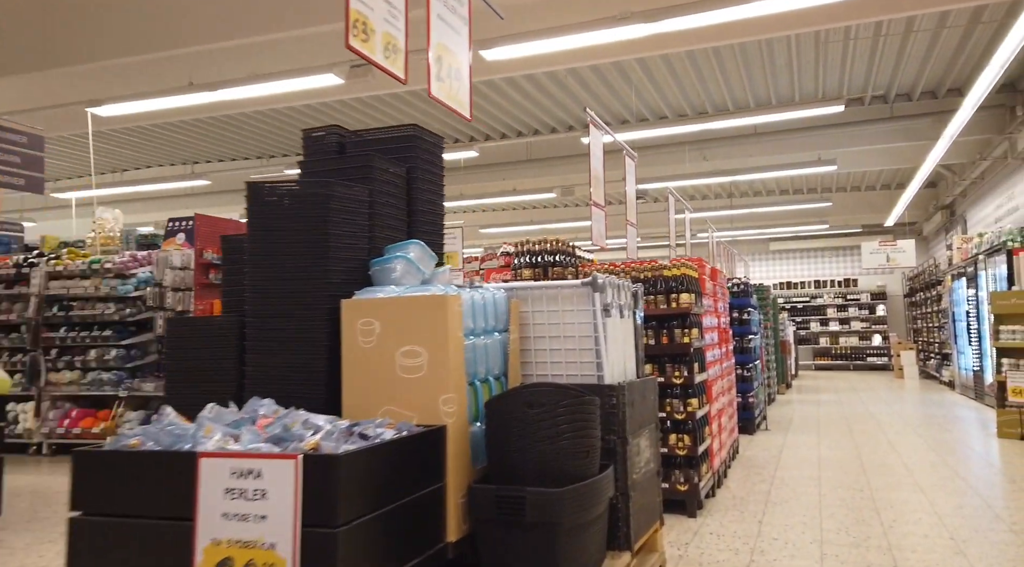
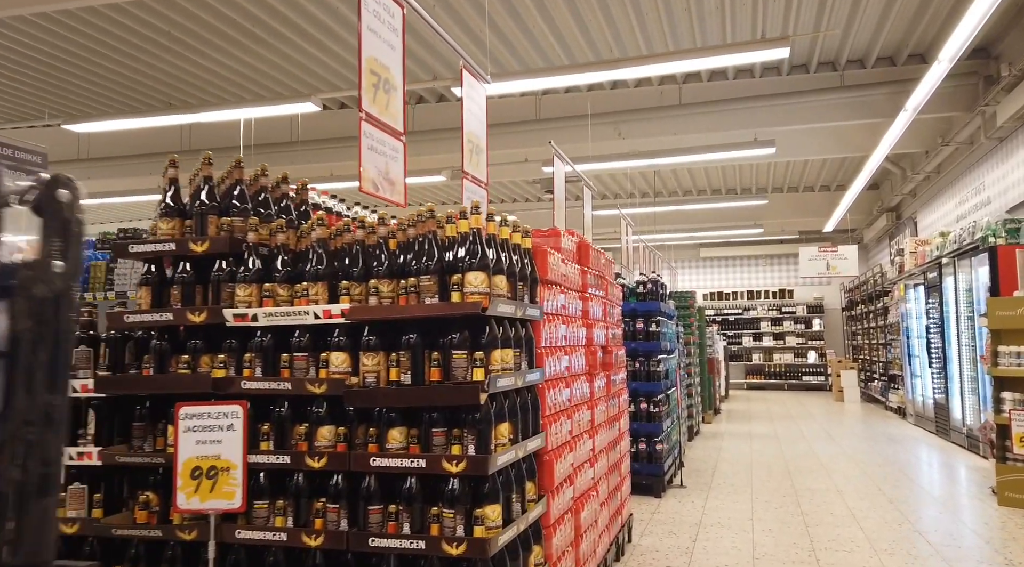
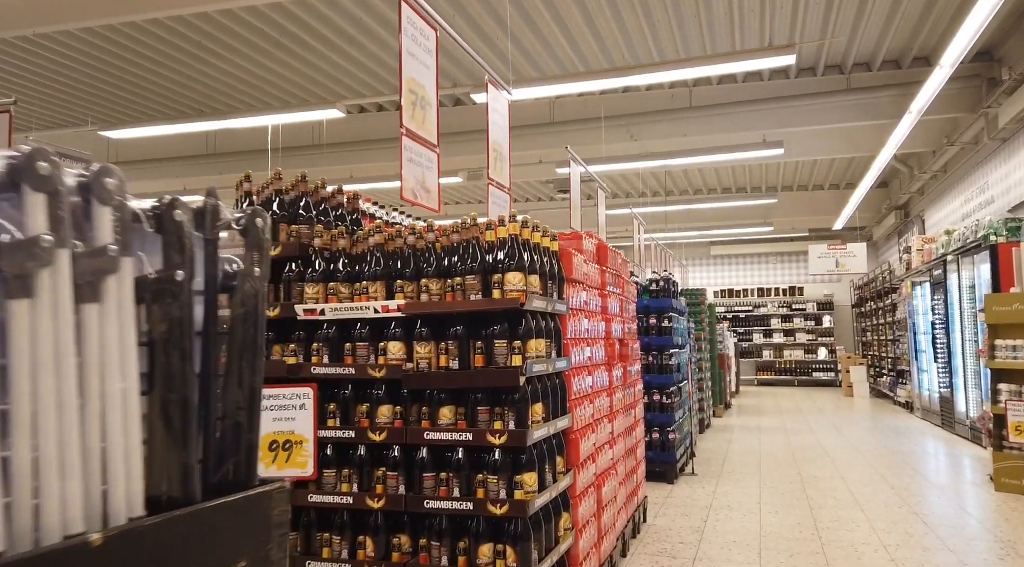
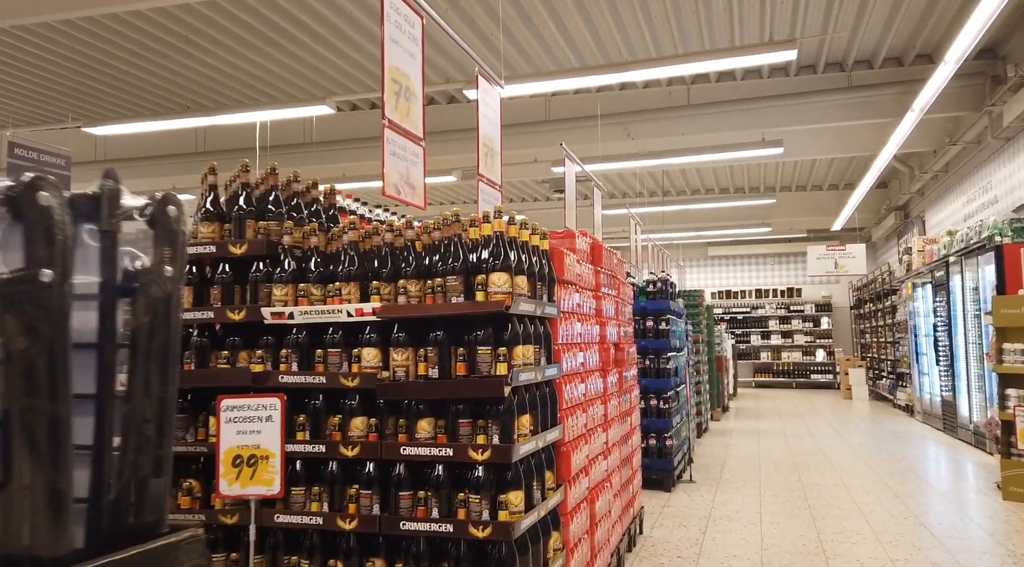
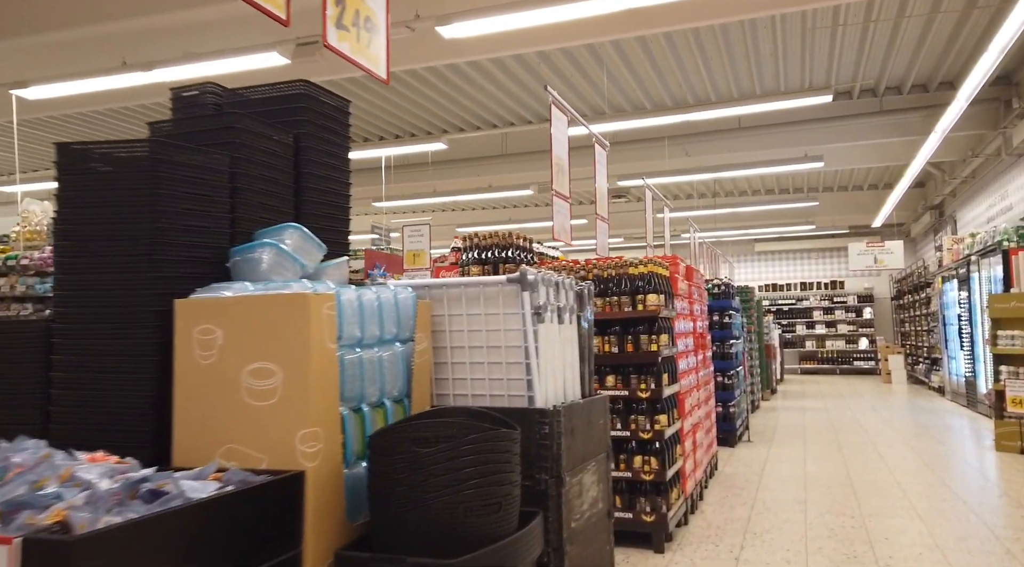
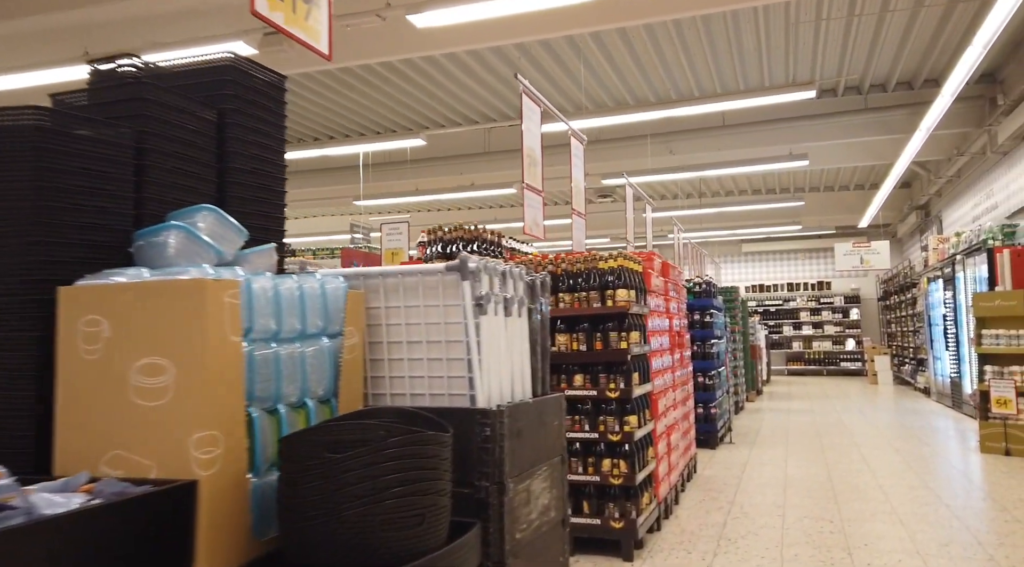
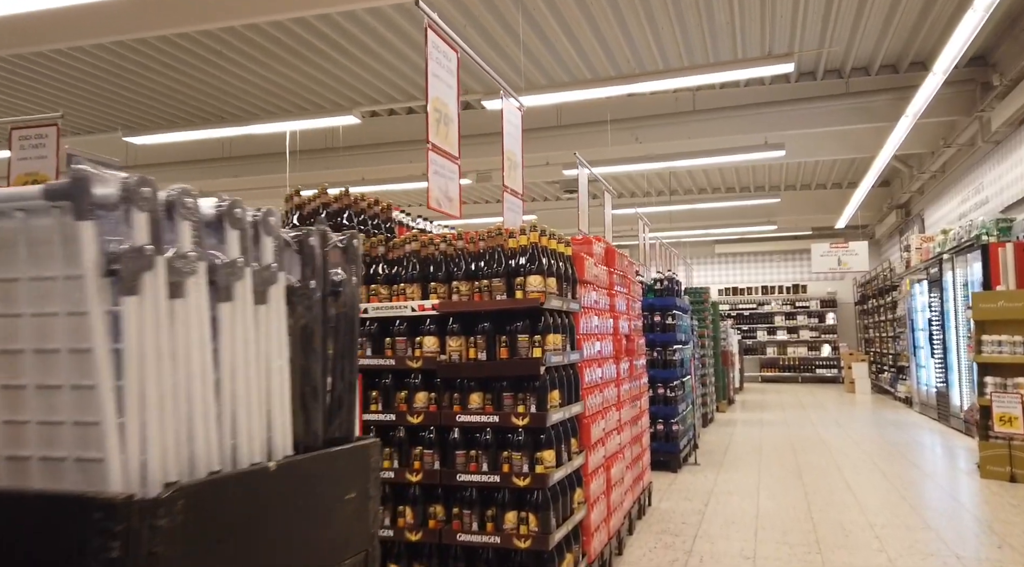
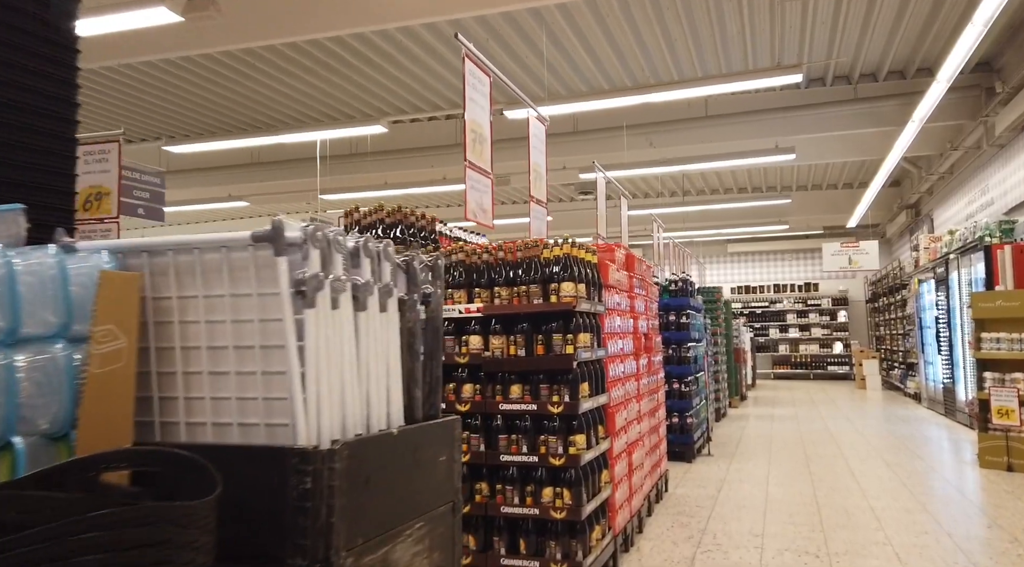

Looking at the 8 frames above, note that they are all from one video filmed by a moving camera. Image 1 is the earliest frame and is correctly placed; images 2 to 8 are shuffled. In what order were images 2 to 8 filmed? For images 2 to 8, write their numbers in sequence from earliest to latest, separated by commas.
5, 6, 8, 7, 3, 4, 2
